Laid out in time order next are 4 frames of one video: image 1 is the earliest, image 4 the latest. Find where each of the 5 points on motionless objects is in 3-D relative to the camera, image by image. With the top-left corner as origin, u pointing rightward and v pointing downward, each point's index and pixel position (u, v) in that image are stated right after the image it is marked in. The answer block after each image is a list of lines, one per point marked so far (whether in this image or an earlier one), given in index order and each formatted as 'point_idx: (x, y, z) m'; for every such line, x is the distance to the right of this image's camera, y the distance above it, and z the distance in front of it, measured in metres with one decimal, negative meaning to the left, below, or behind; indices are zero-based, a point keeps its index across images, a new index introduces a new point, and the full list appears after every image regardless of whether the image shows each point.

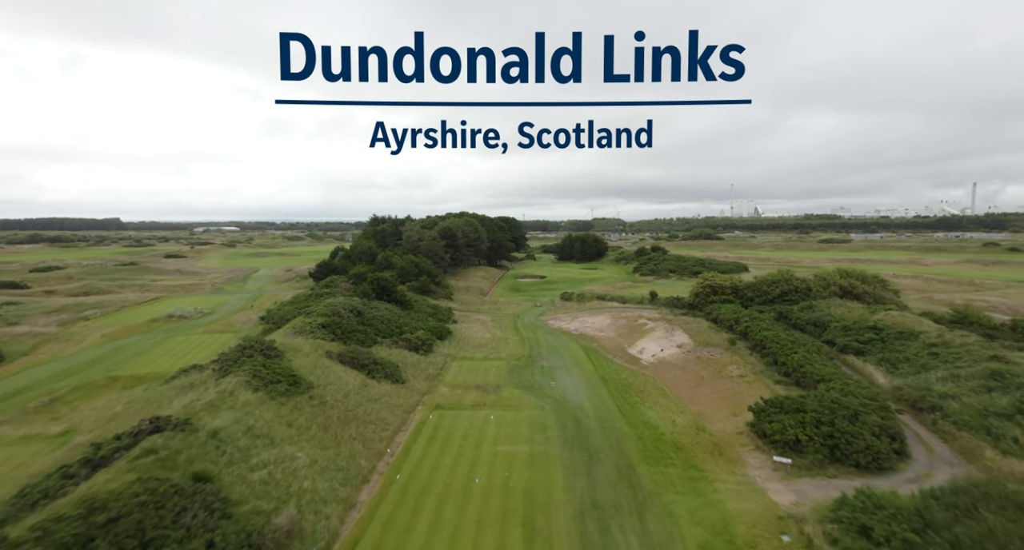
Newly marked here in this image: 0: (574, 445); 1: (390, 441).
0: (+2.4, -6.7, +18.4) m
1: (-4.8, -6.6, +18.7) m
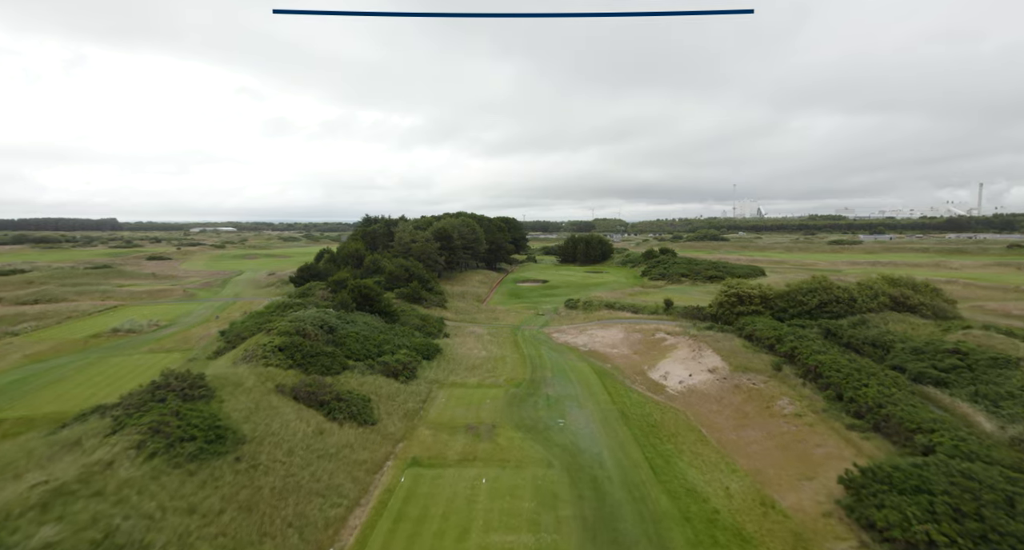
0: (+2.4, -7.2, +13.2) m
1: (-4.9, -7.2, +13.5) m
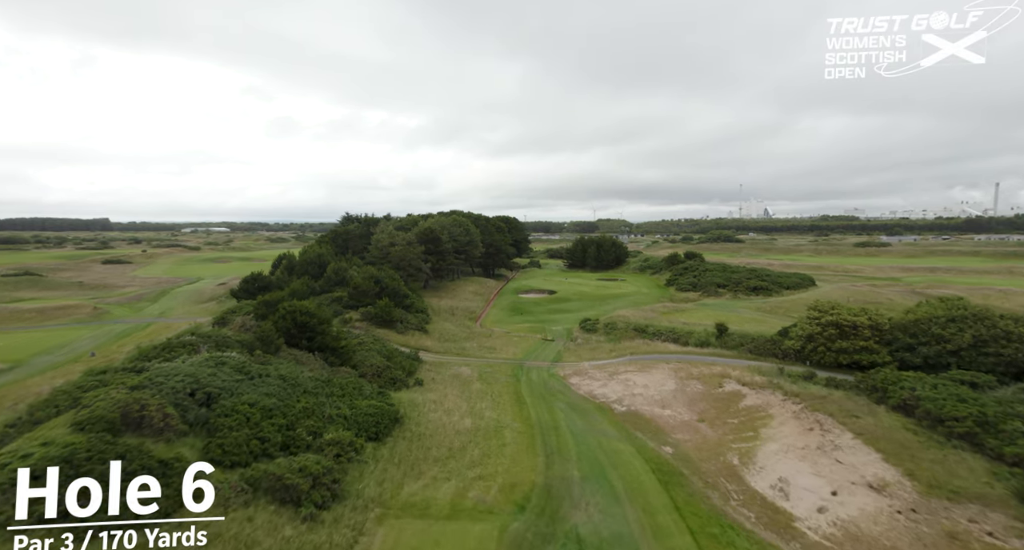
0: (+2.4, -8.3, +1.3) m
1: (-4.9, -8.3, +1.6) m
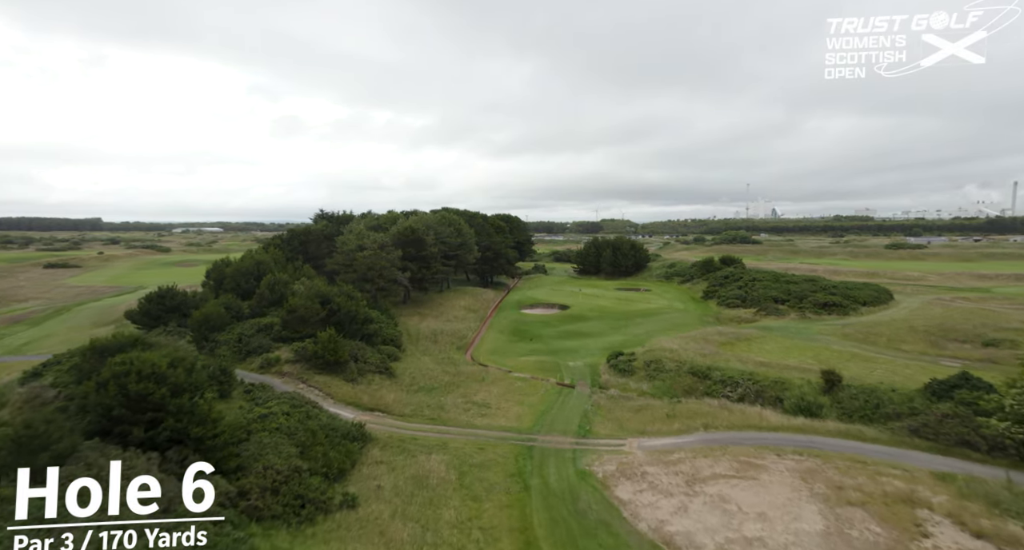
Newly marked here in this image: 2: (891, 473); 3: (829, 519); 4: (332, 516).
0: (+2.4, -9.4, -11.1) m
1: (-4.8, -9.4, -10.8) m
2: (+12.3, -6.4, +15.5) m
3: (+9.4, -7.1, +14.2) m
4: (-5.5, -7.2, +15.1) m
